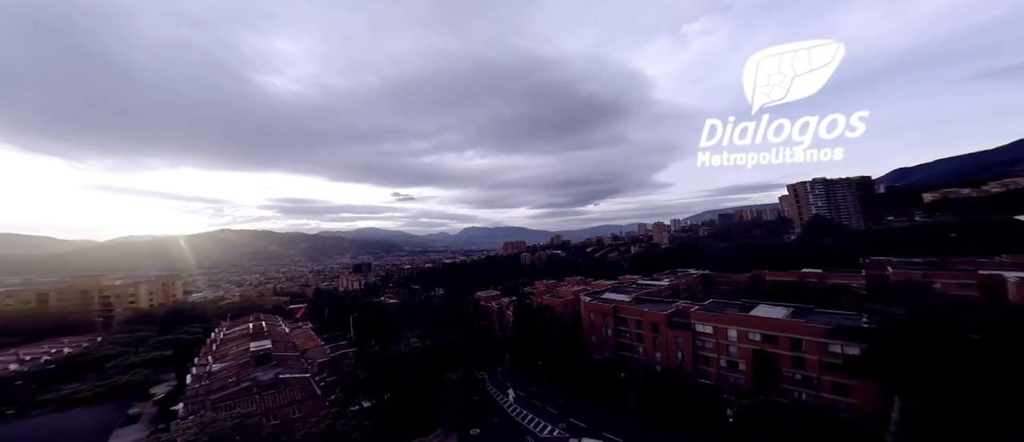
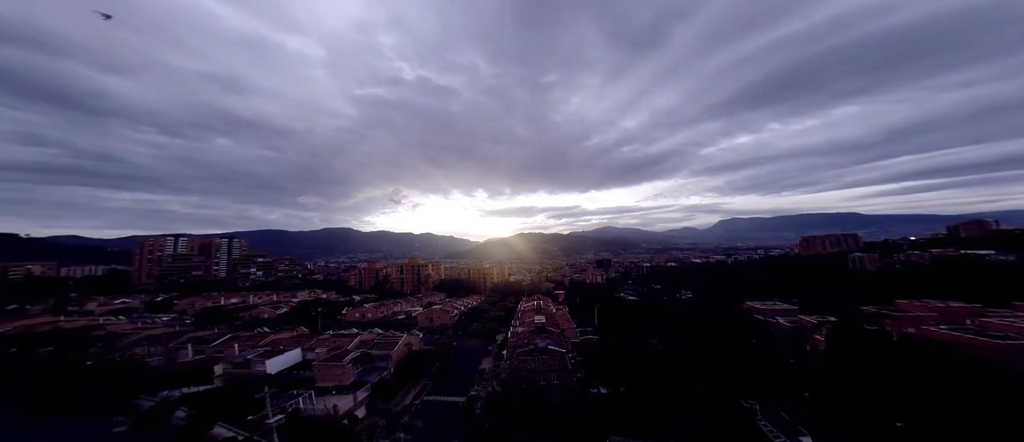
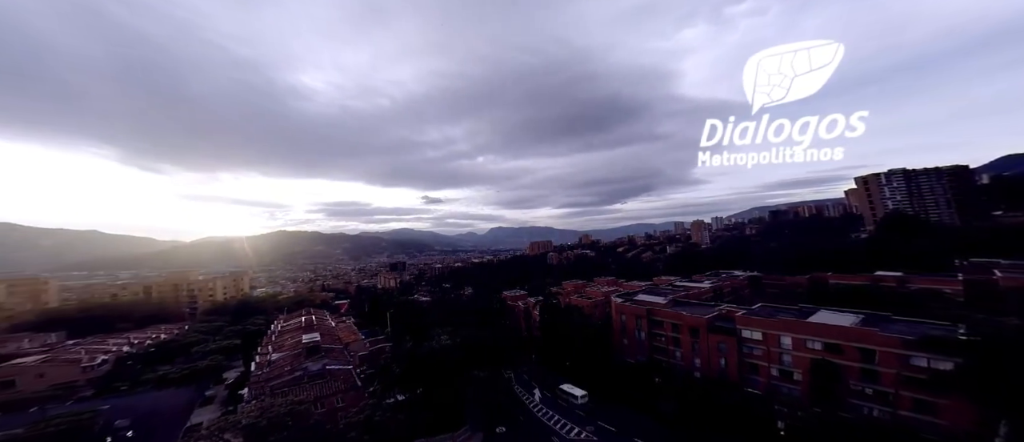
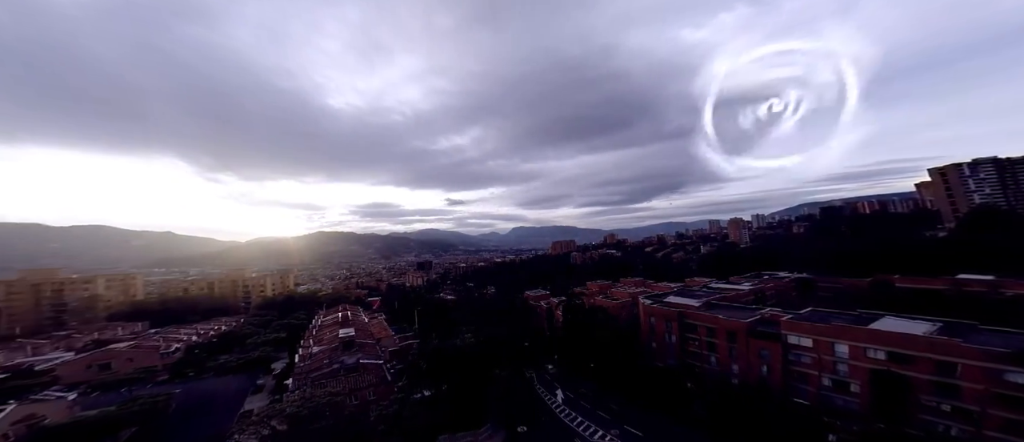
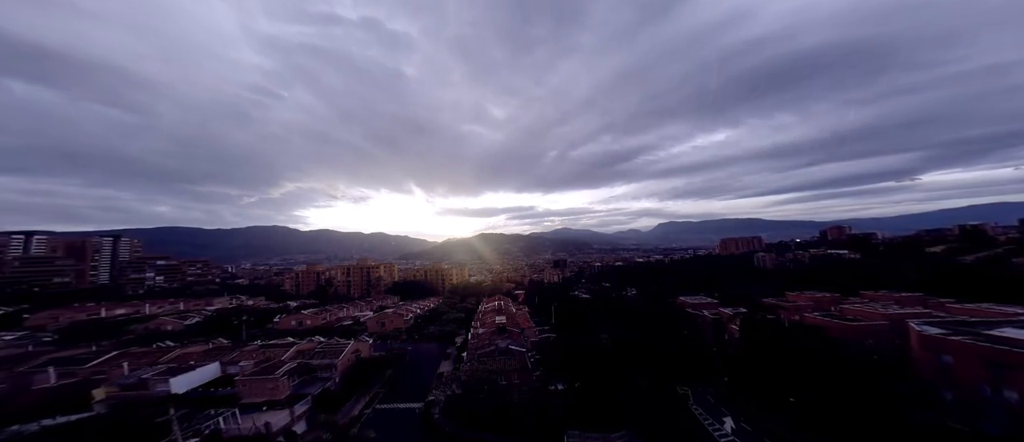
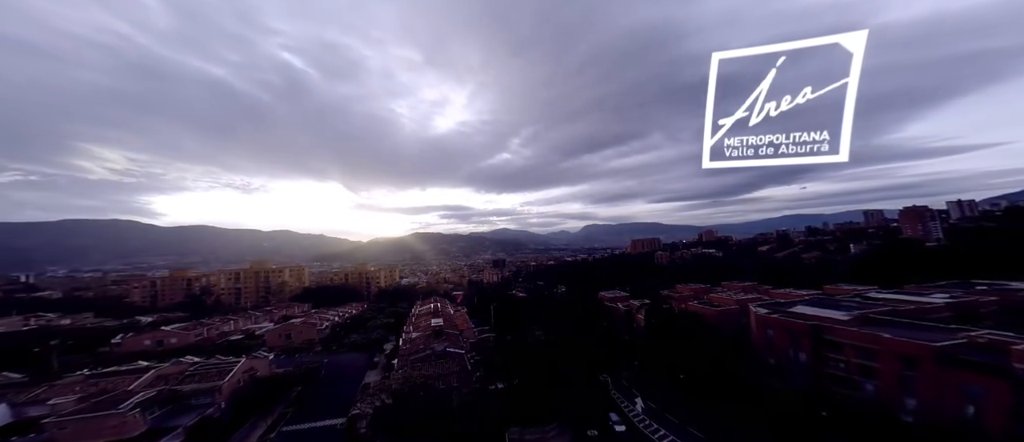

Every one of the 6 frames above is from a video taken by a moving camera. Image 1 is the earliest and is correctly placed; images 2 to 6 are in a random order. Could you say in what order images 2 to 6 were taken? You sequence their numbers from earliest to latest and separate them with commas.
3, 4, 6, 5, 2
